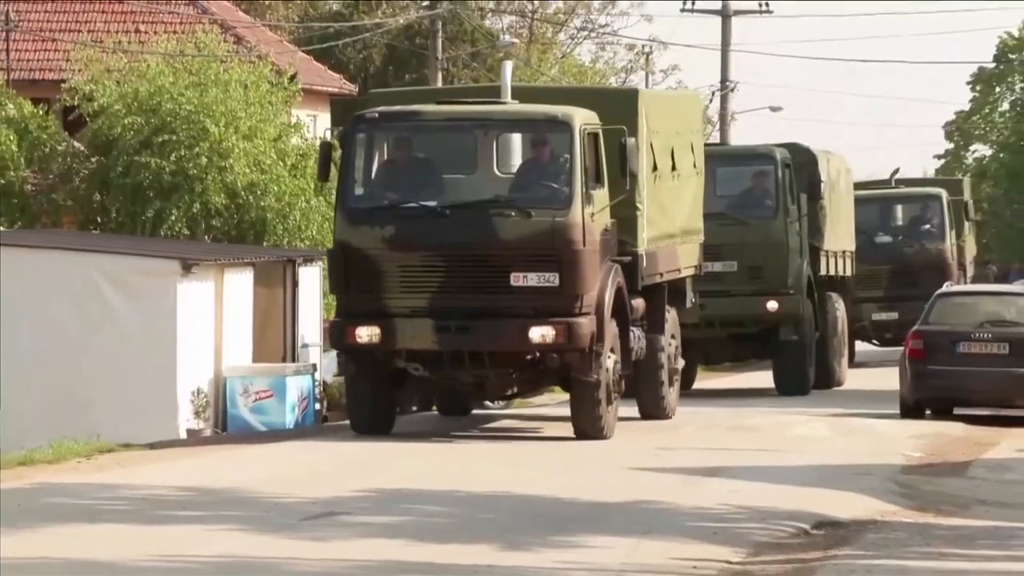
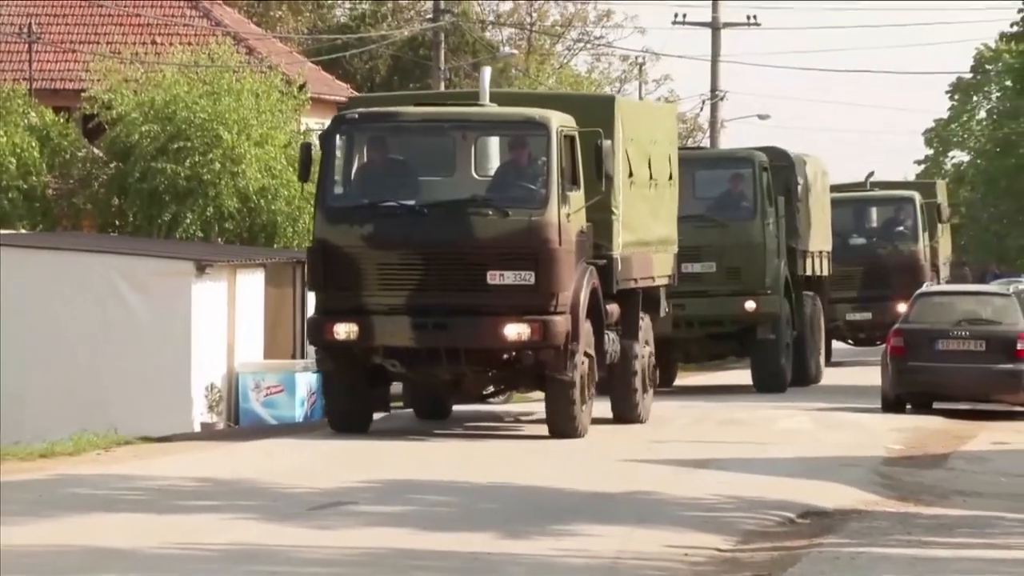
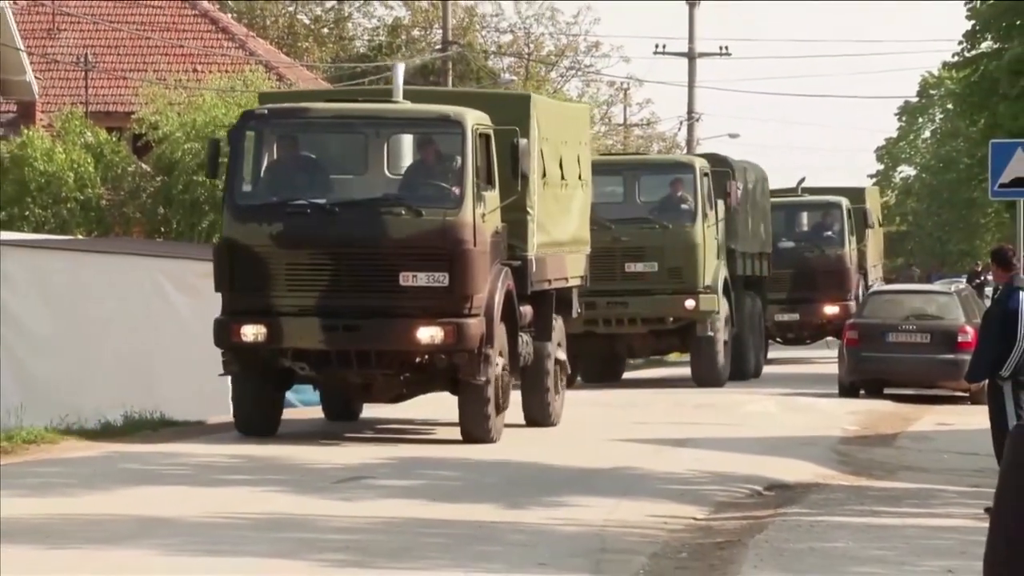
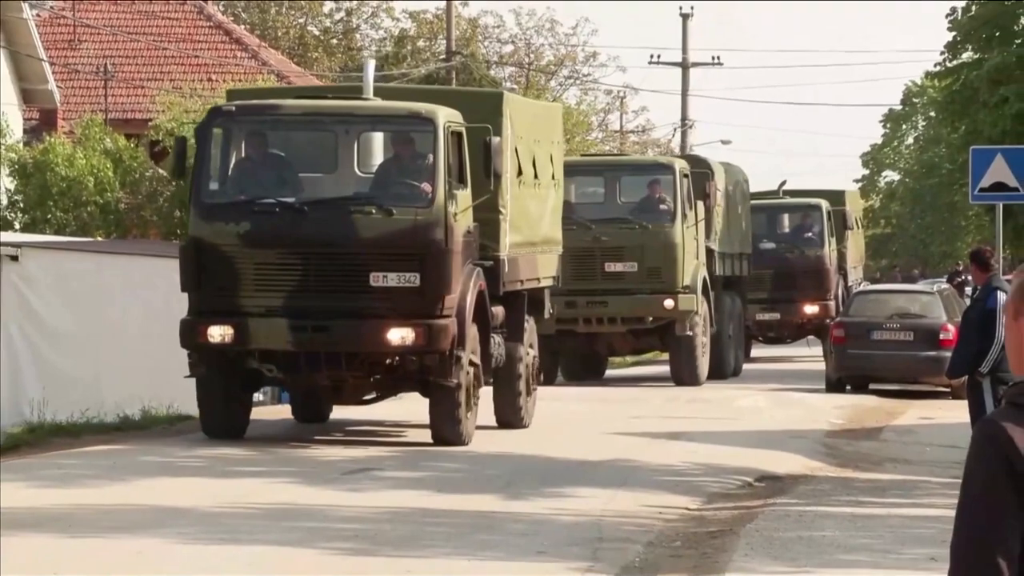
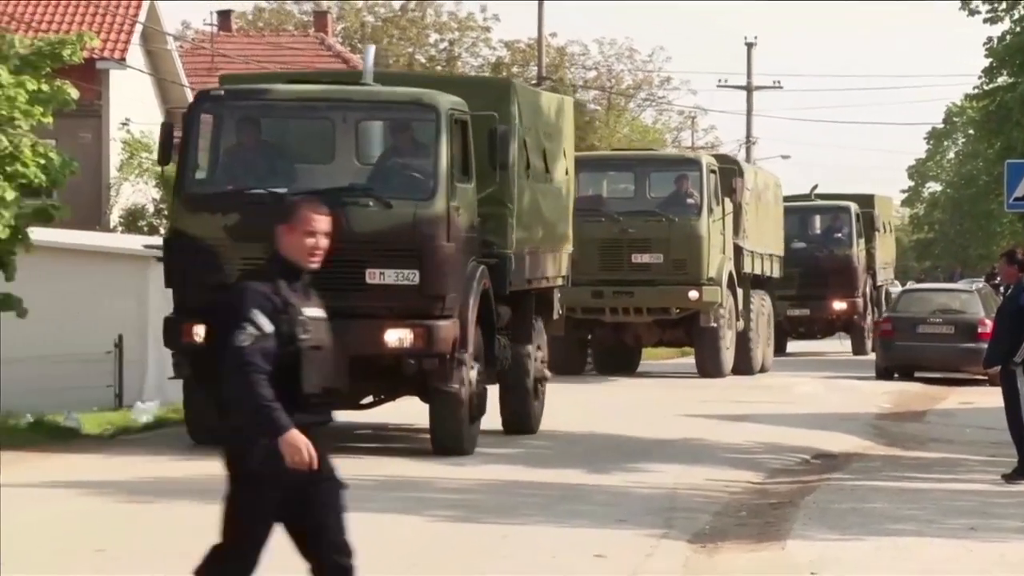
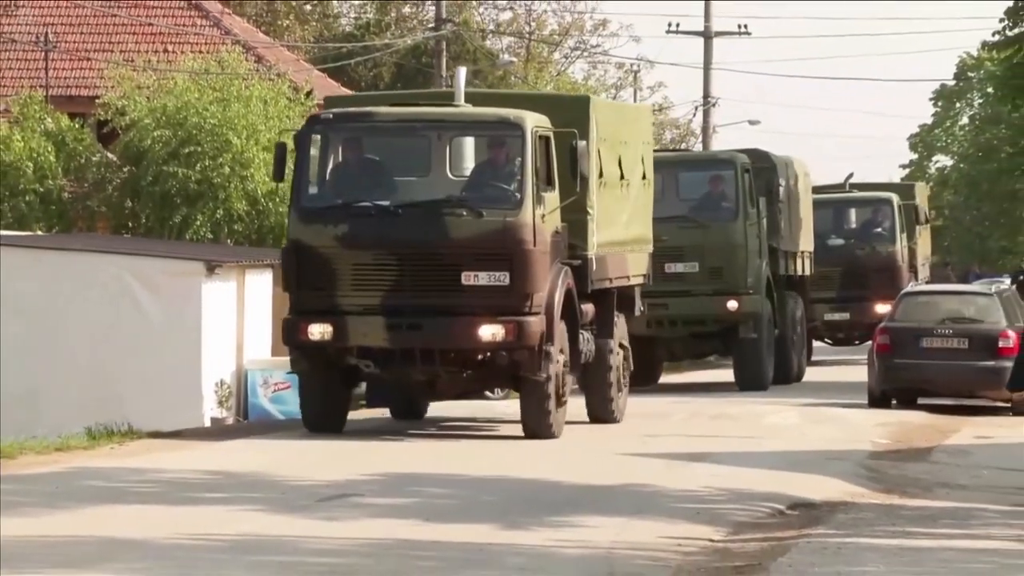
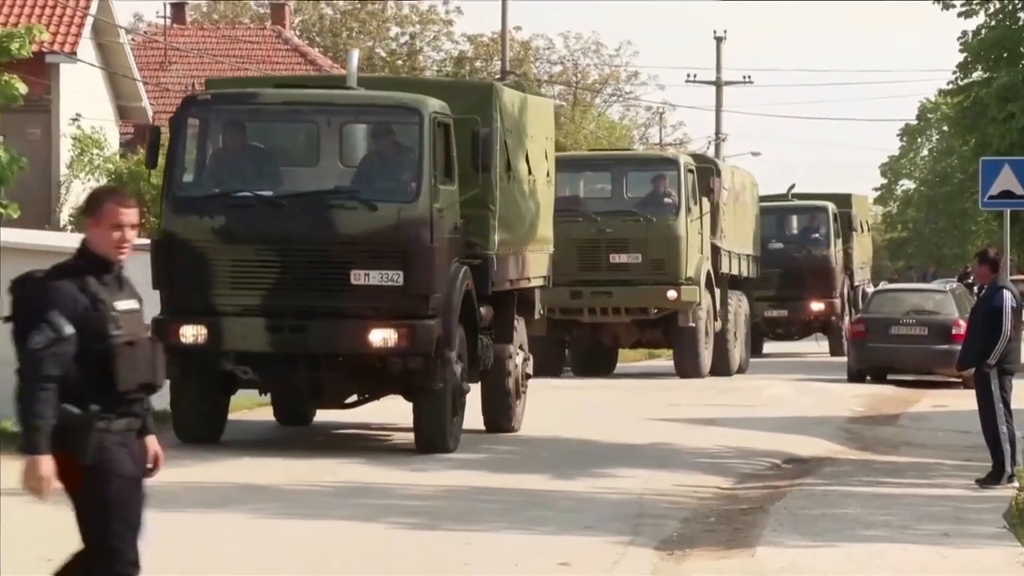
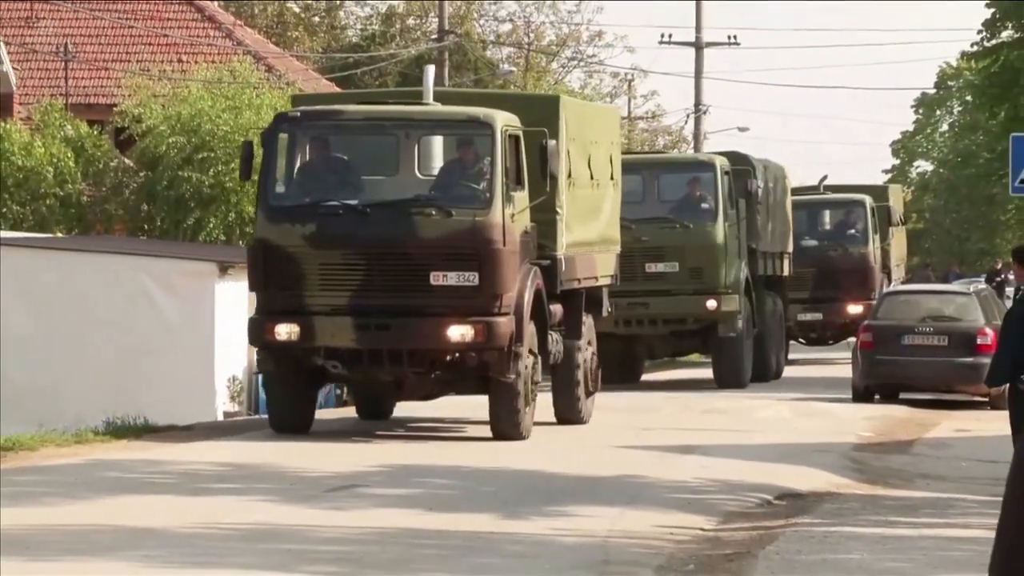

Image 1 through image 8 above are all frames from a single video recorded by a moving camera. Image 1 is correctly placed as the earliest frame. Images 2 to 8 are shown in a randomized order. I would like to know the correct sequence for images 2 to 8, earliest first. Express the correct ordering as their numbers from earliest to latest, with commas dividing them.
2, 6, 8, 3, 4, 7, 5
